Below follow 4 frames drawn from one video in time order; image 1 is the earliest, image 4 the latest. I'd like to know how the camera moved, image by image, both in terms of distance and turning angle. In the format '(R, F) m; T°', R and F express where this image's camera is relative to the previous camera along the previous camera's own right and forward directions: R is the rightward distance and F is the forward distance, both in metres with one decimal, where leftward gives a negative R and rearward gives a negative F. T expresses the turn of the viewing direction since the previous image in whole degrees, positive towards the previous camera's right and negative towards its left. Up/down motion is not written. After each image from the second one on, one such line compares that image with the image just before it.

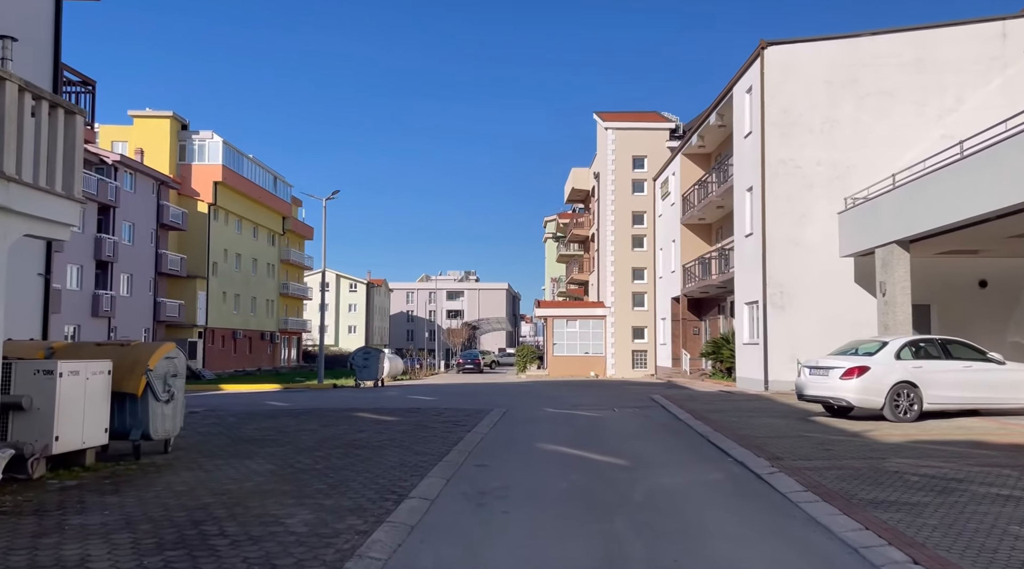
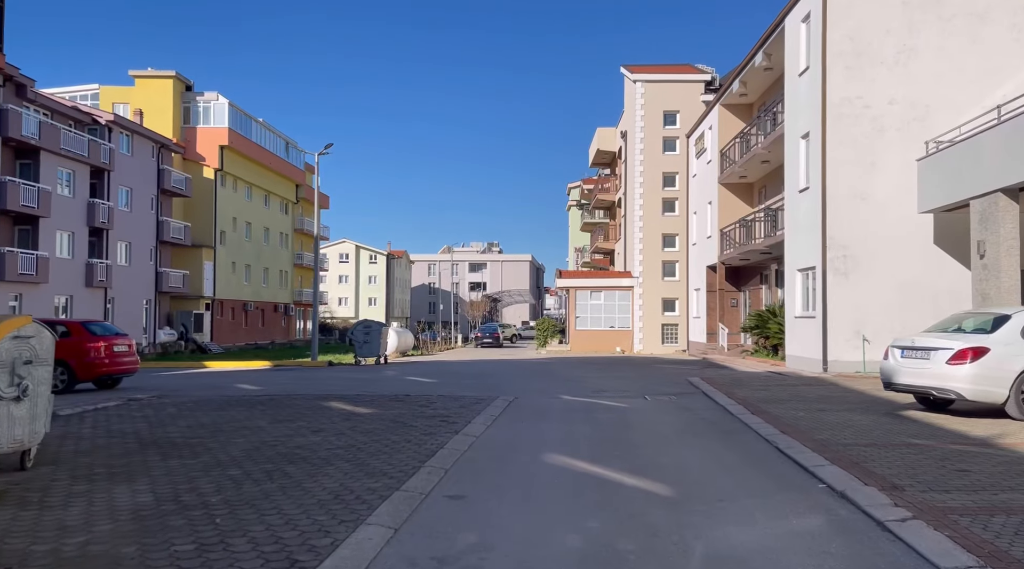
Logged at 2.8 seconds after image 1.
(+0.3, +3.2) m; -2°
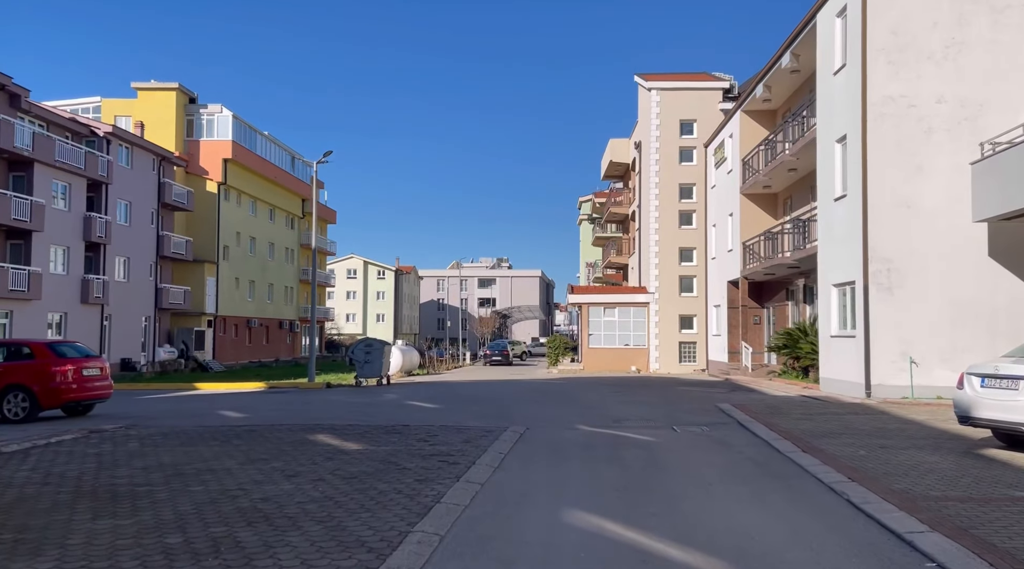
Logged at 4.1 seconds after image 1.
(0.0, +1.6) m; -1°
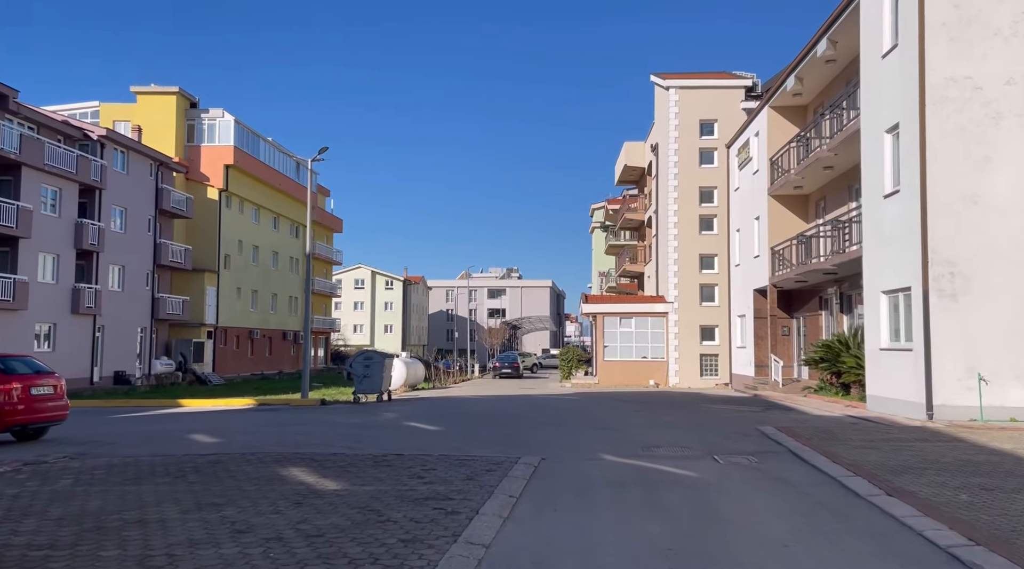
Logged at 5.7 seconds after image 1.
(0.0, +1.9) m; -1°
